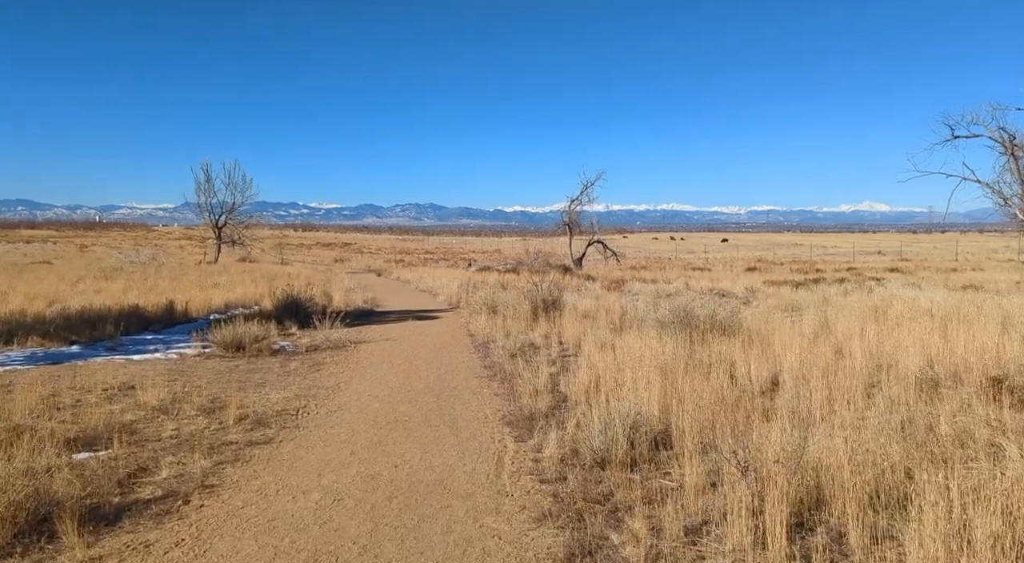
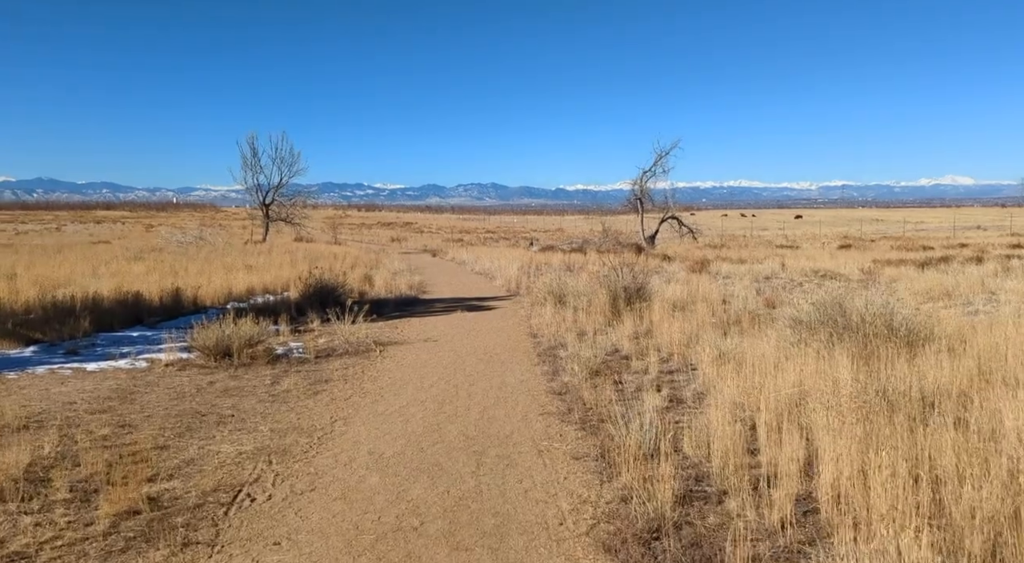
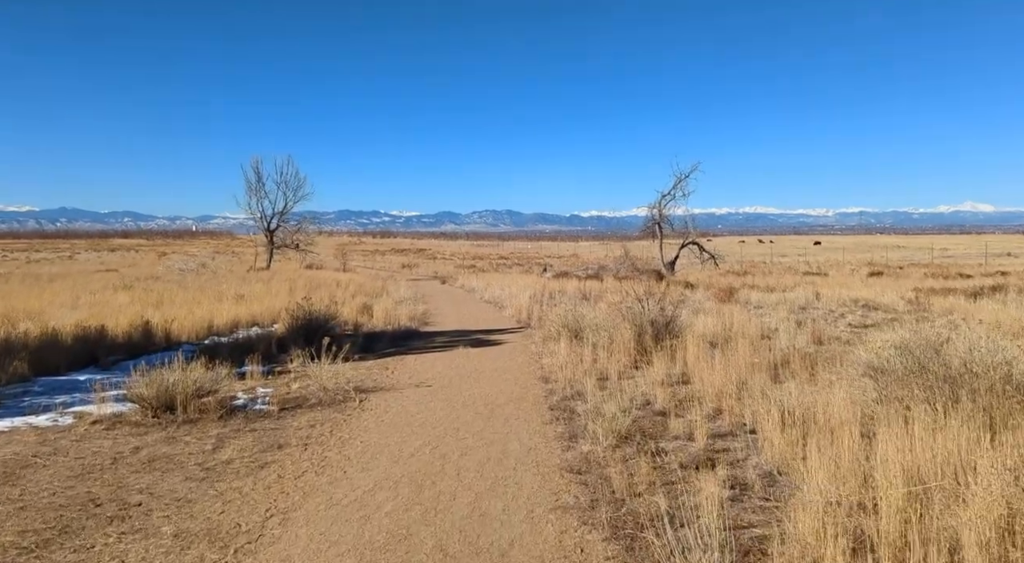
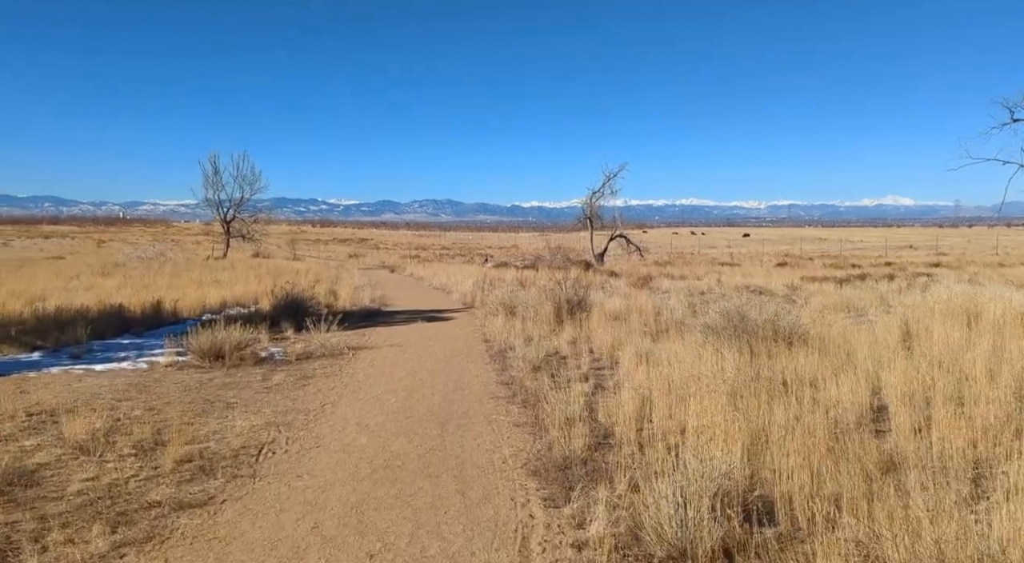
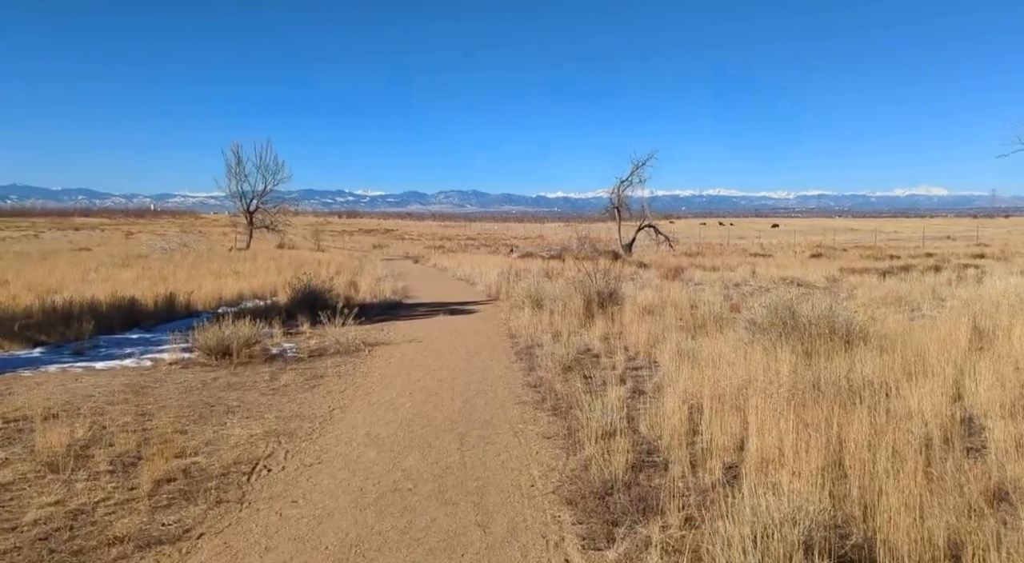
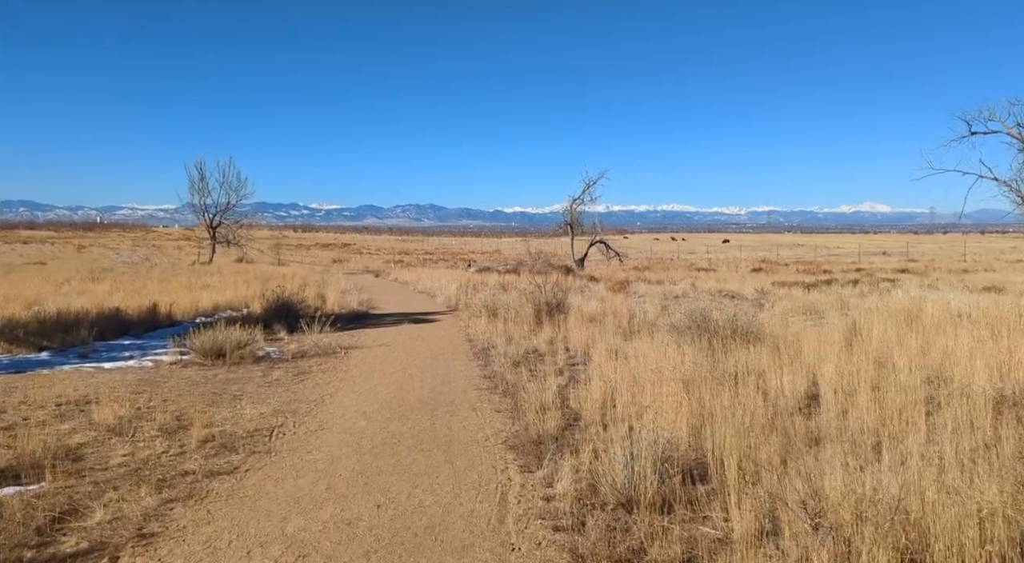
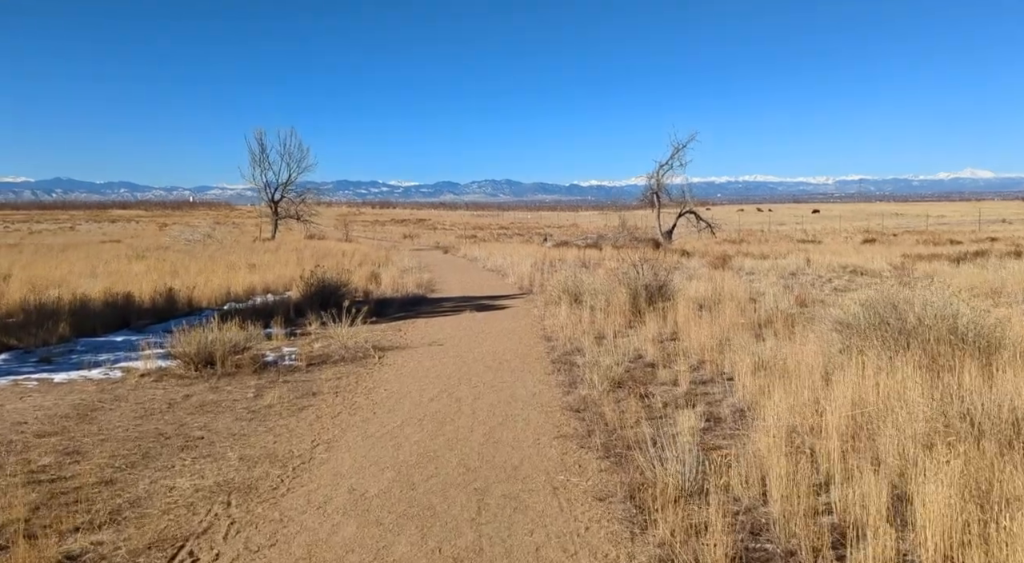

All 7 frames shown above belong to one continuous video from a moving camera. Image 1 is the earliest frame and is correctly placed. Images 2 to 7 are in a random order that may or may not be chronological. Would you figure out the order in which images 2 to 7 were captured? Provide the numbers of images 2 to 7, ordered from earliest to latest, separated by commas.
6, 4, 5, 2, 7, 3
